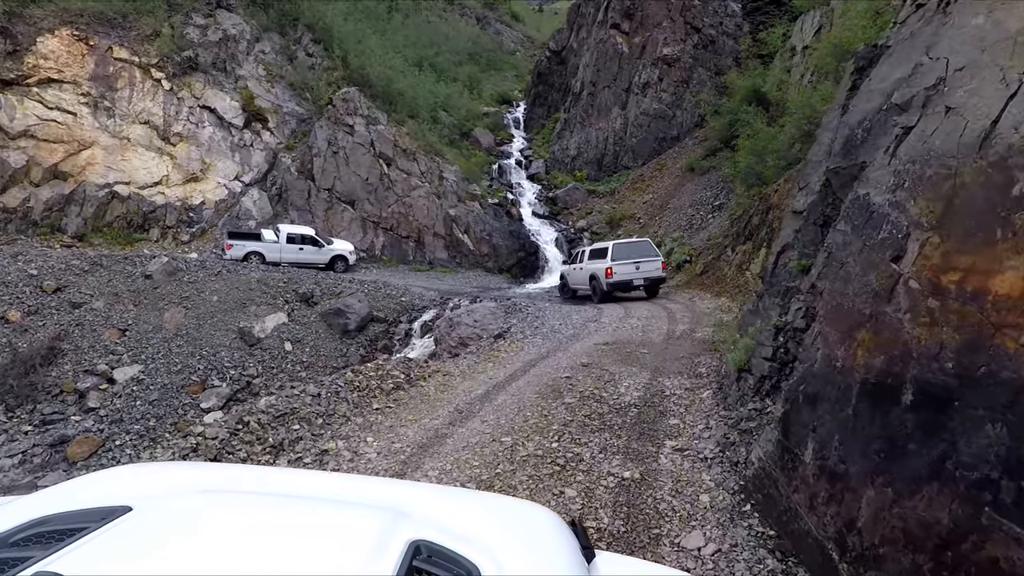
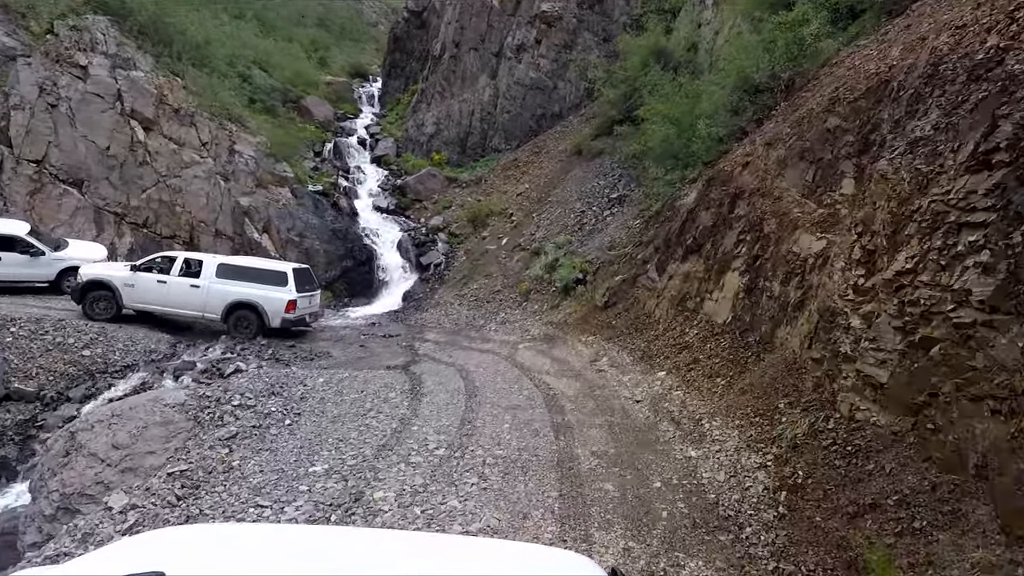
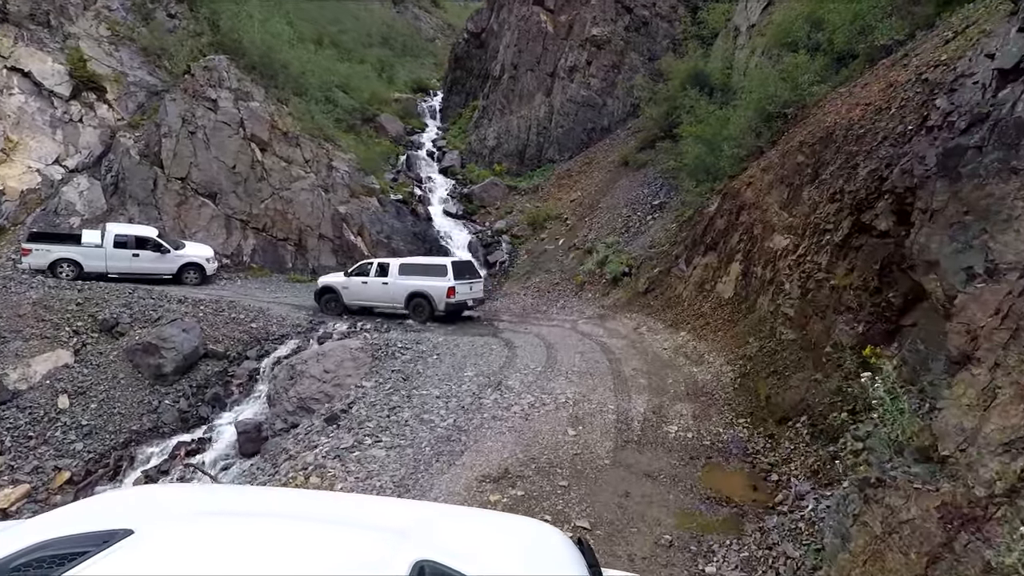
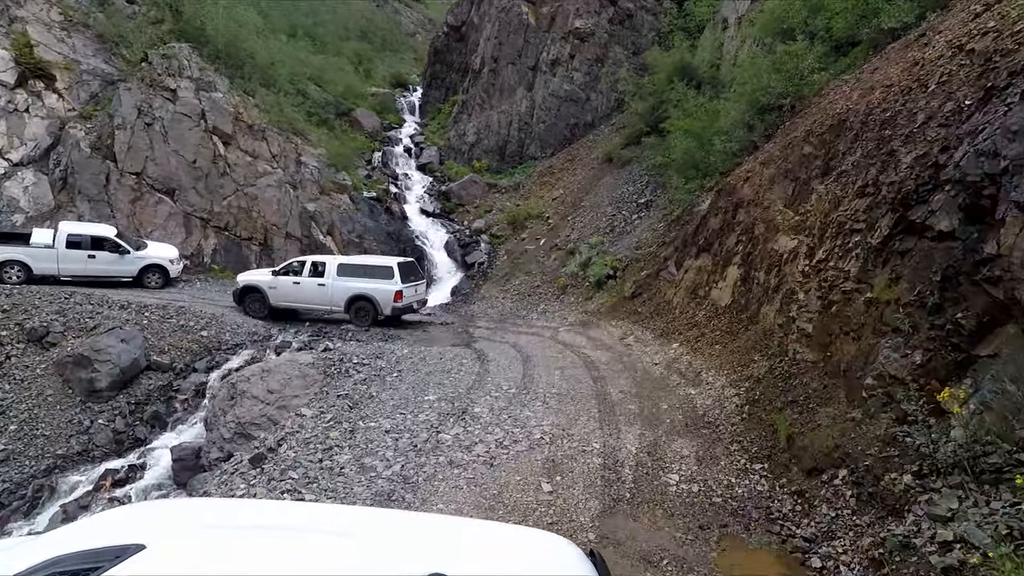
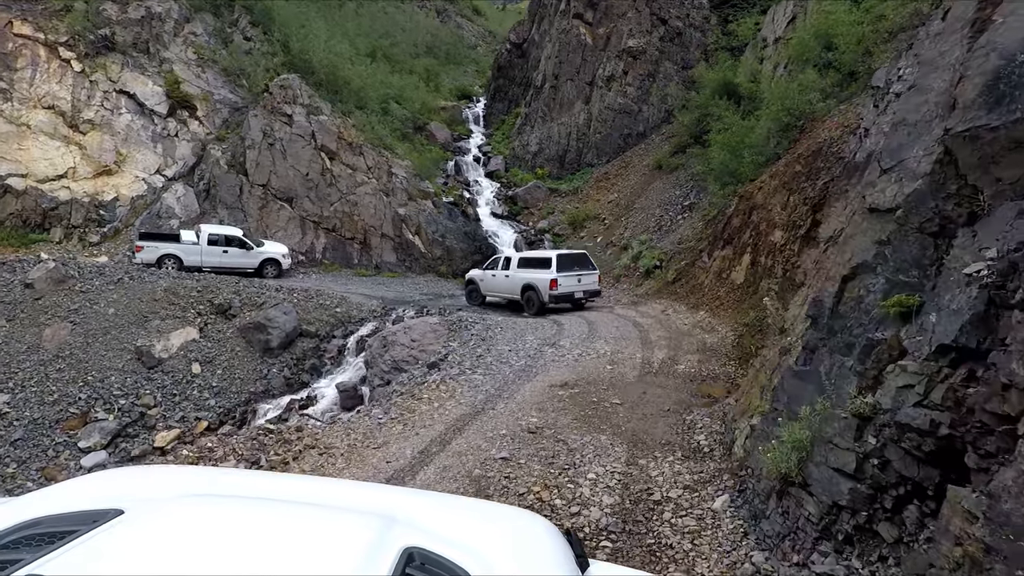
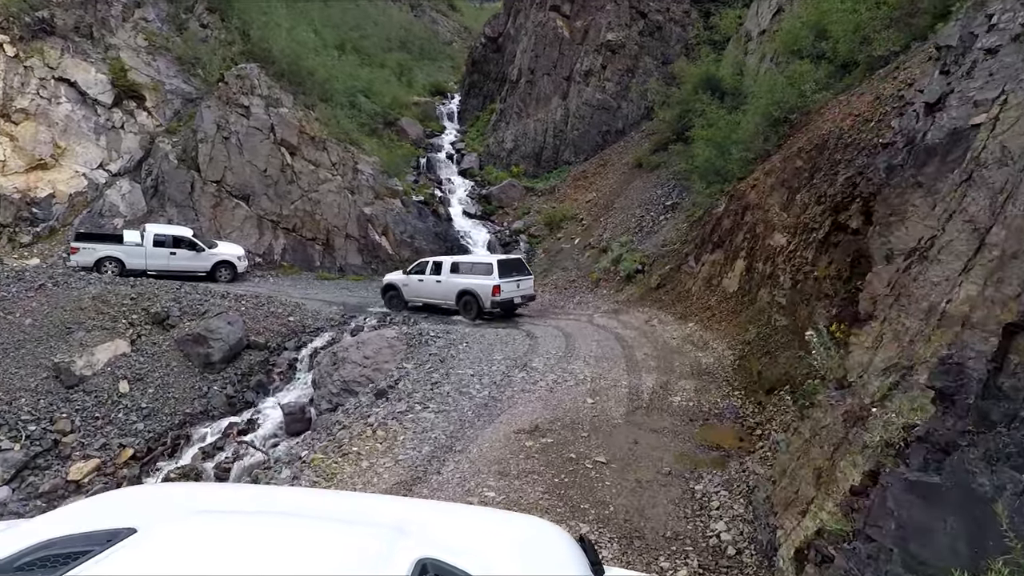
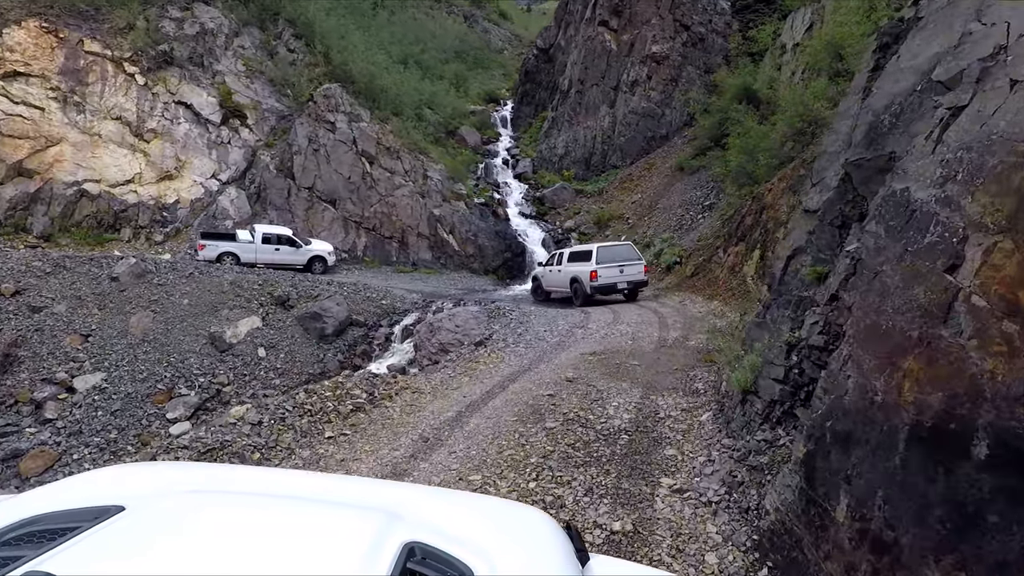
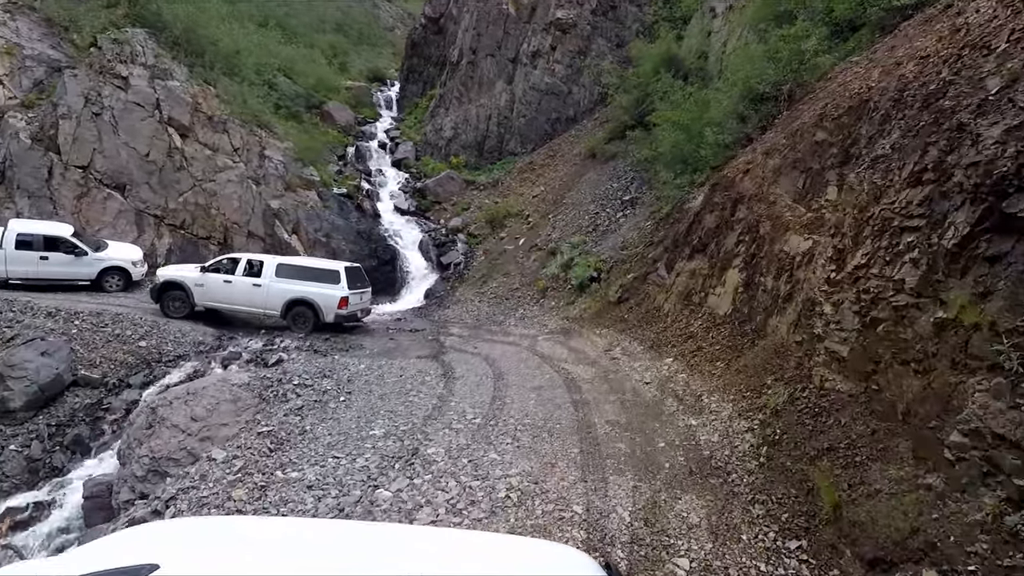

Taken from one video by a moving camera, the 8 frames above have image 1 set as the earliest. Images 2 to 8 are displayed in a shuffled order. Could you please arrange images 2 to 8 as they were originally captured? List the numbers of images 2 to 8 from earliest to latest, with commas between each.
7, 5, 6, 3, 4, 8, 2
